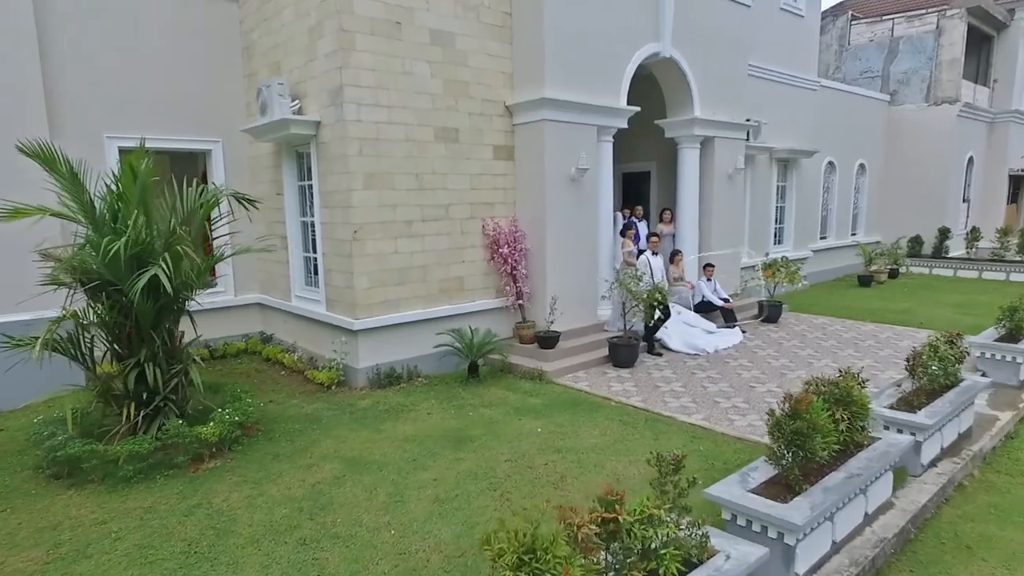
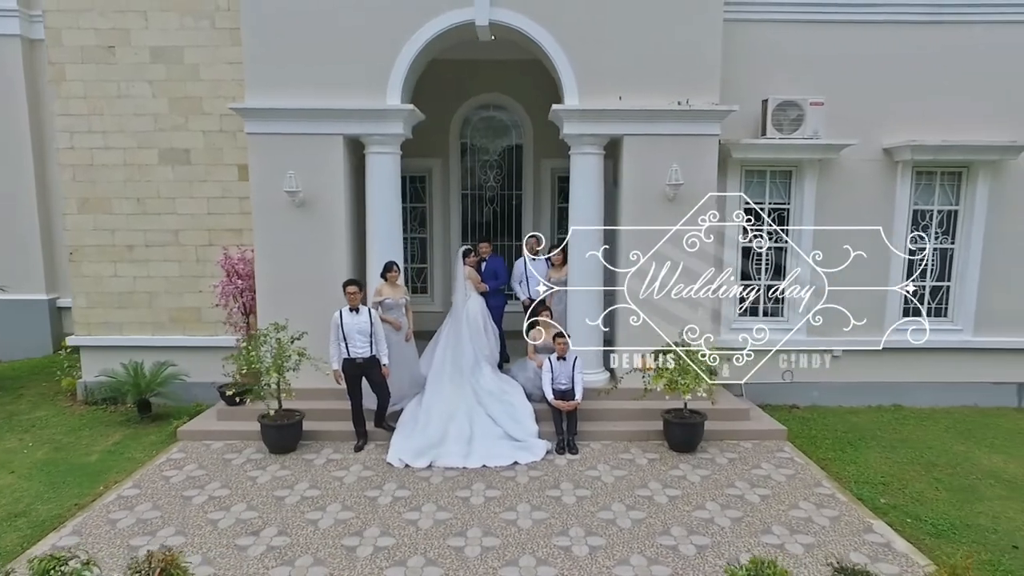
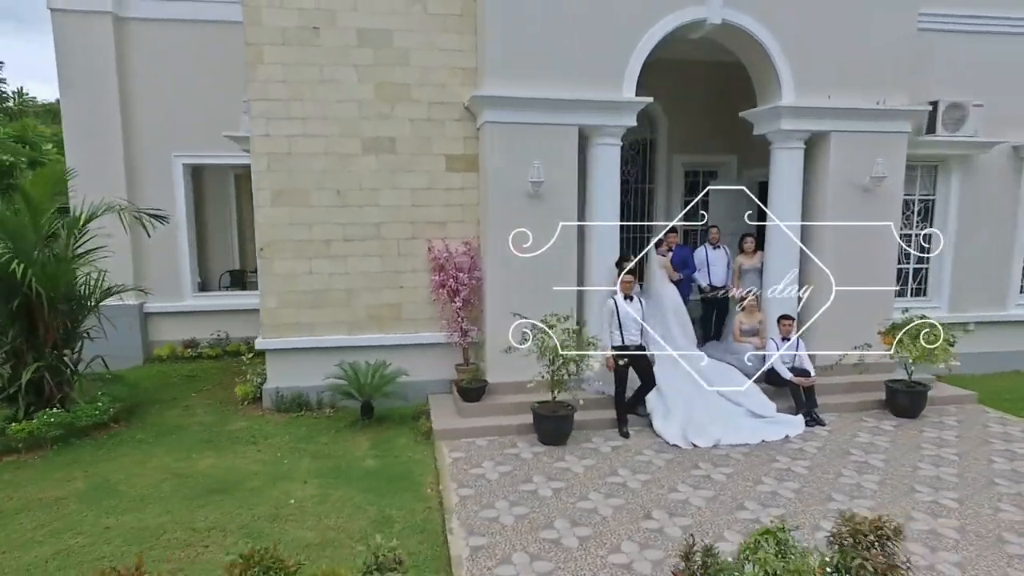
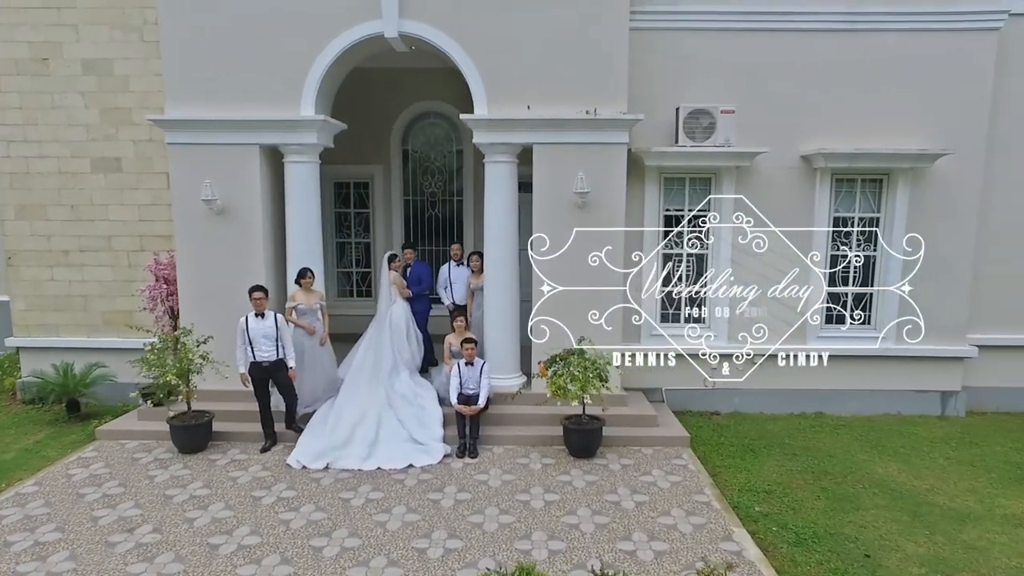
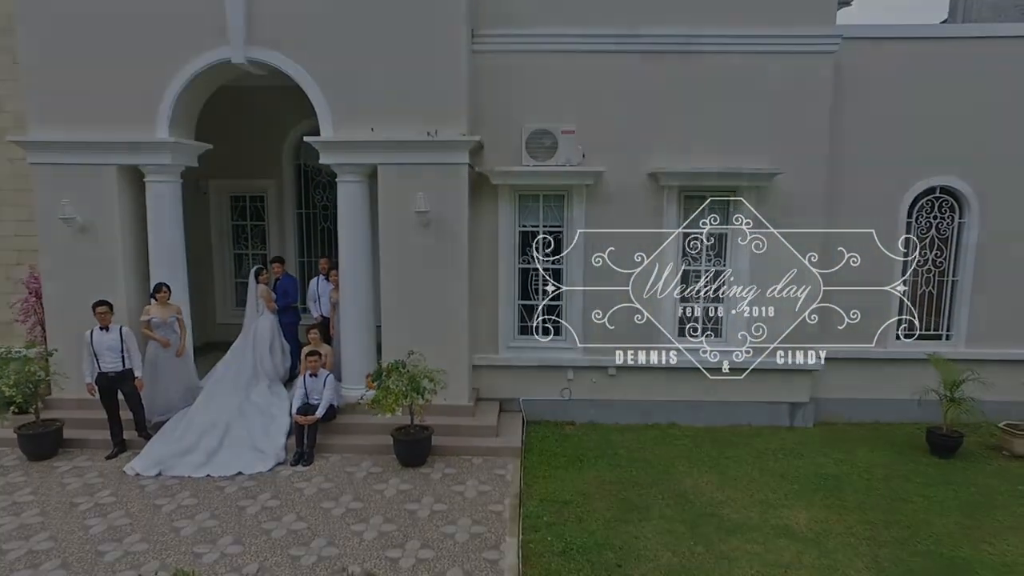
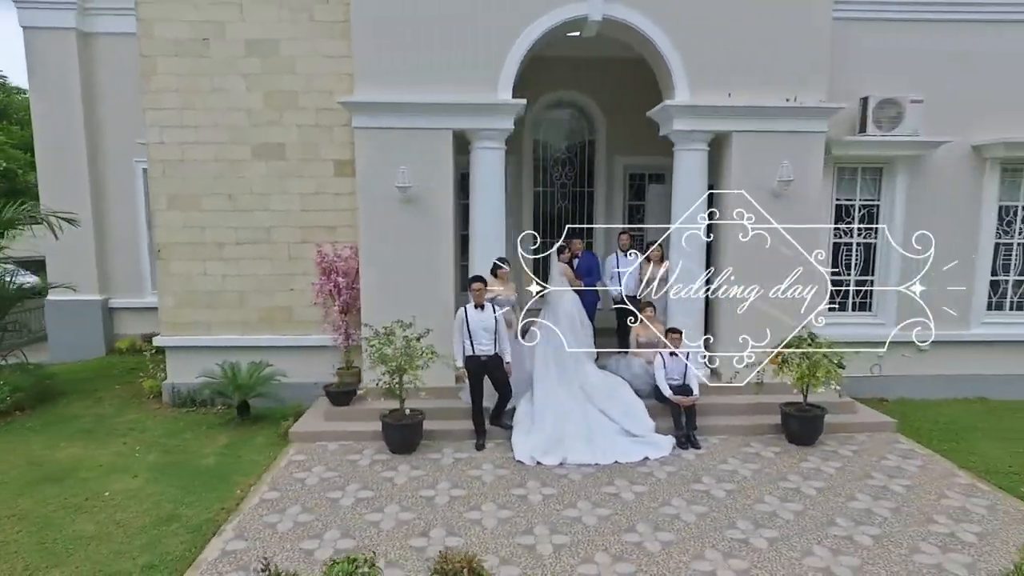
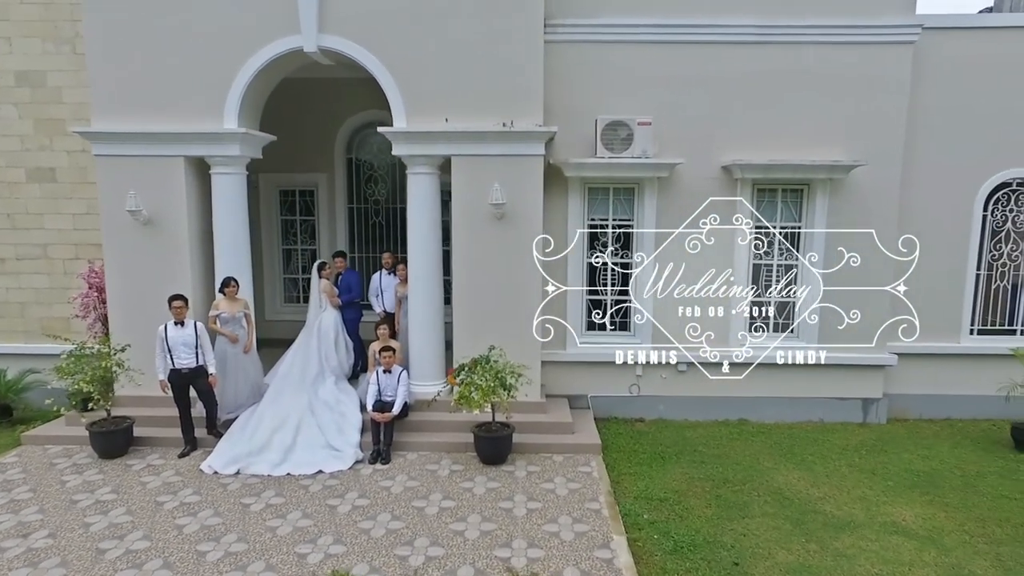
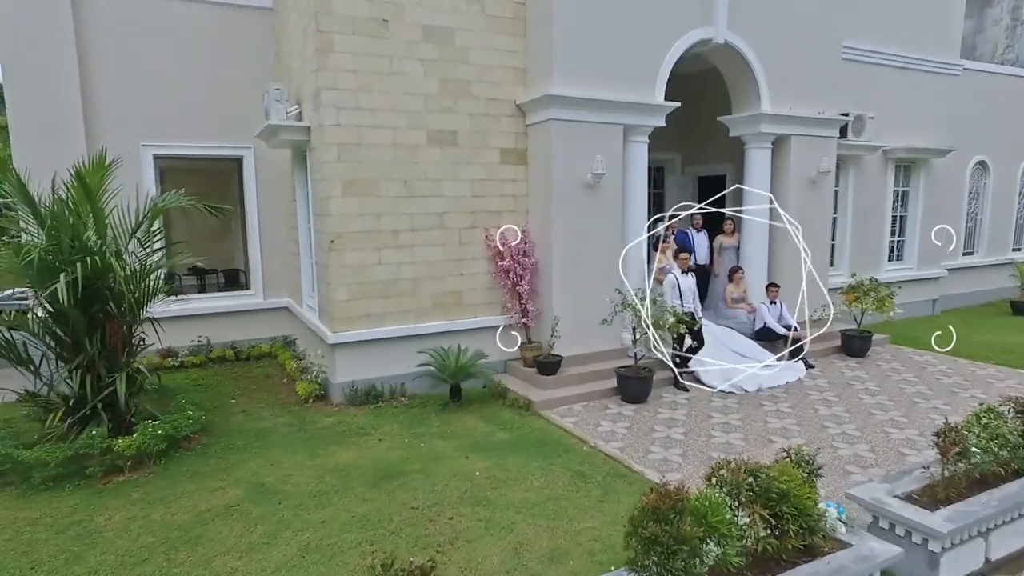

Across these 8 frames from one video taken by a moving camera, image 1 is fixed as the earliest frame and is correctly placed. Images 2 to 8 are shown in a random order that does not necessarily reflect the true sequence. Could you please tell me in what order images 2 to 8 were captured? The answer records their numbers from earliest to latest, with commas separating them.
8, 3, 6, 2, 4, 7, 5
